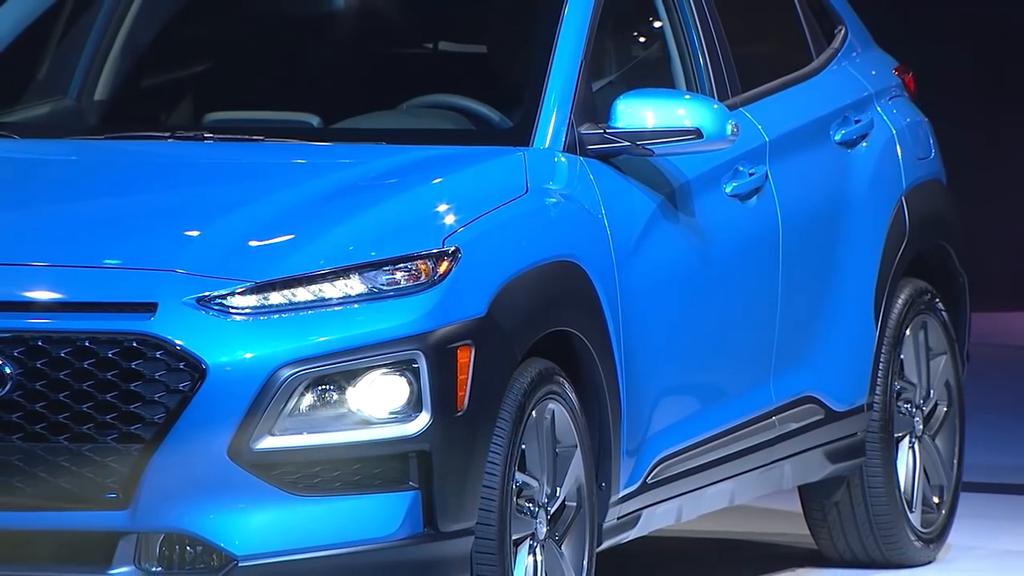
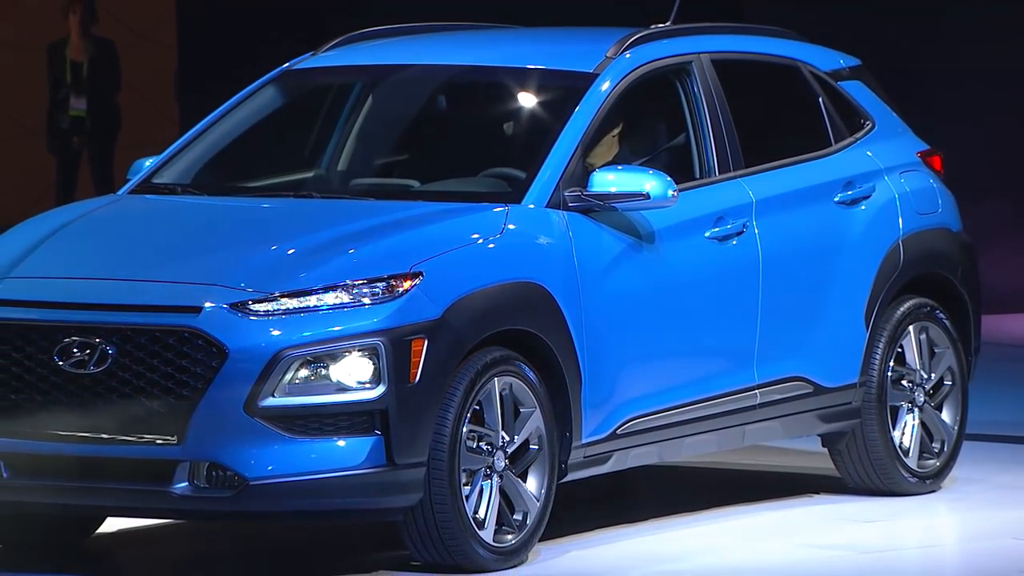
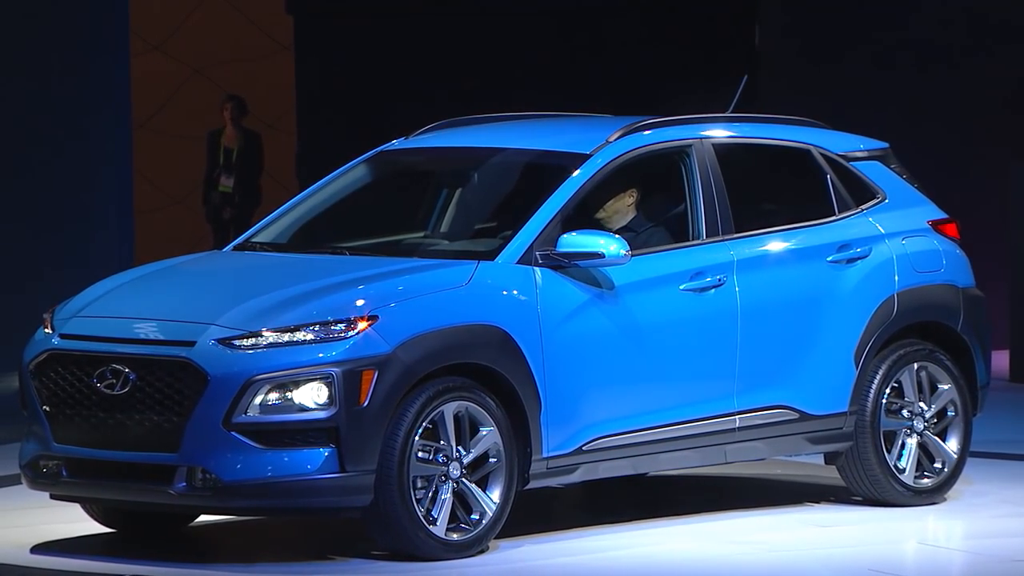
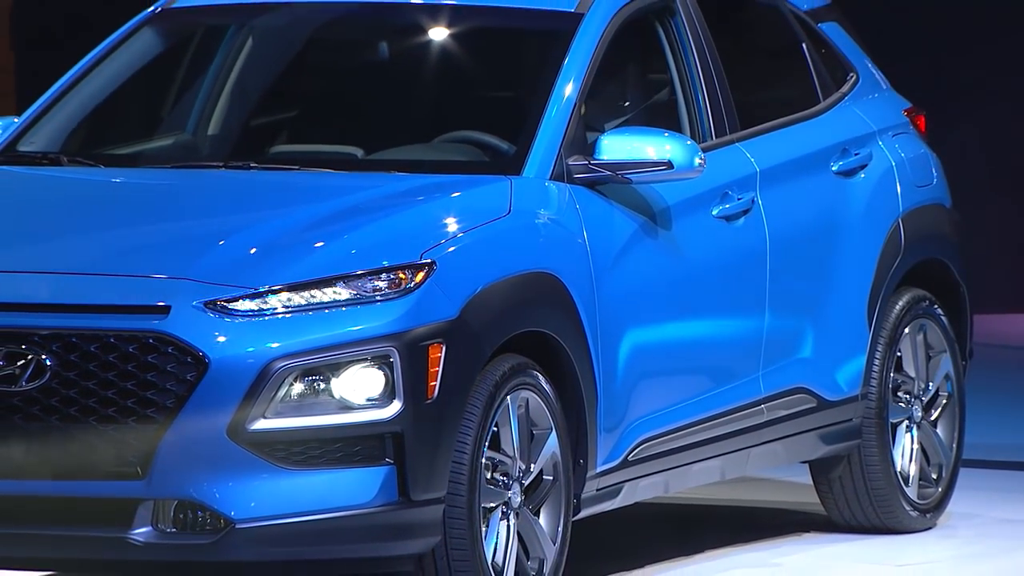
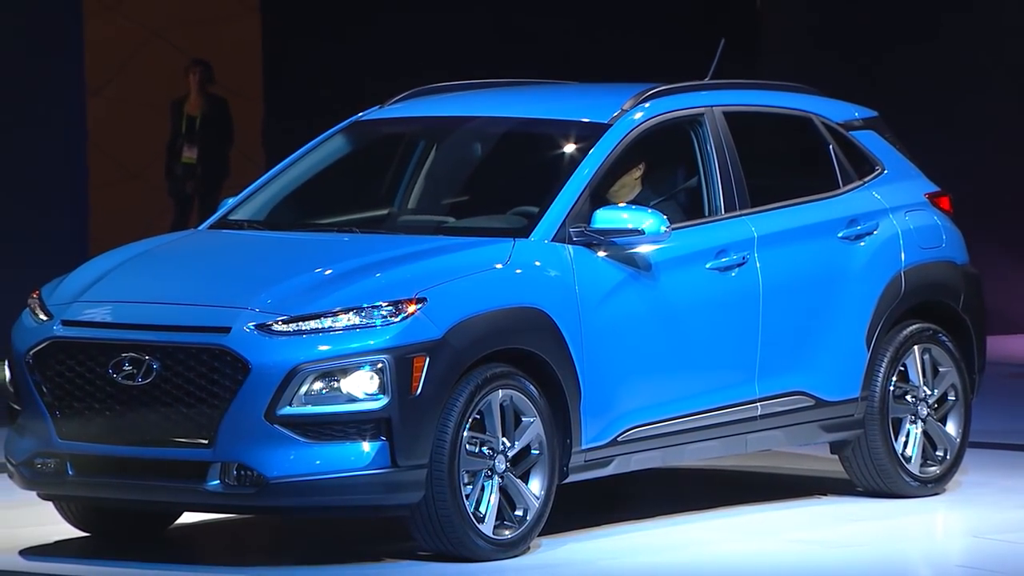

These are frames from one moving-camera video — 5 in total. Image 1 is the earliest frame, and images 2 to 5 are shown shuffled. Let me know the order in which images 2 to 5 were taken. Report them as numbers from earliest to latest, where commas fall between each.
4, 2, 5, 3
